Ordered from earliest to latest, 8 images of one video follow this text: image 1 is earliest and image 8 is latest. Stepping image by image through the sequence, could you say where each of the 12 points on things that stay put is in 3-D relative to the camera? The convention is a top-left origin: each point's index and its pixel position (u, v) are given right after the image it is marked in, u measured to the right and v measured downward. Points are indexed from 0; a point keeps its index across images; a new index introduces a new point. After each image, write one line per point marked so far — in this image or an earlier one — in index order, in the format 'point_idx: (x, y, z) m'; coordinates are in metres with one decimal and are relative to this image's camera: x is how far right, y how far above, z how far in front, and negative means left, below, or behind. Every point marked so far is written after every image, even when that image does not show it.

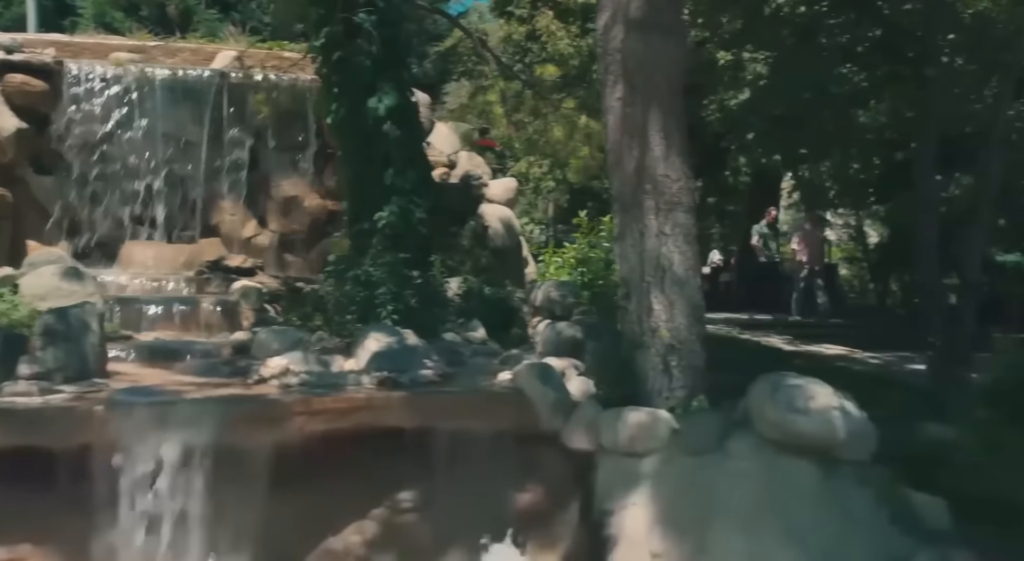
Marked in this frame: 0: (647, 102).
0: (+0.9, +1.2, +6.3) m
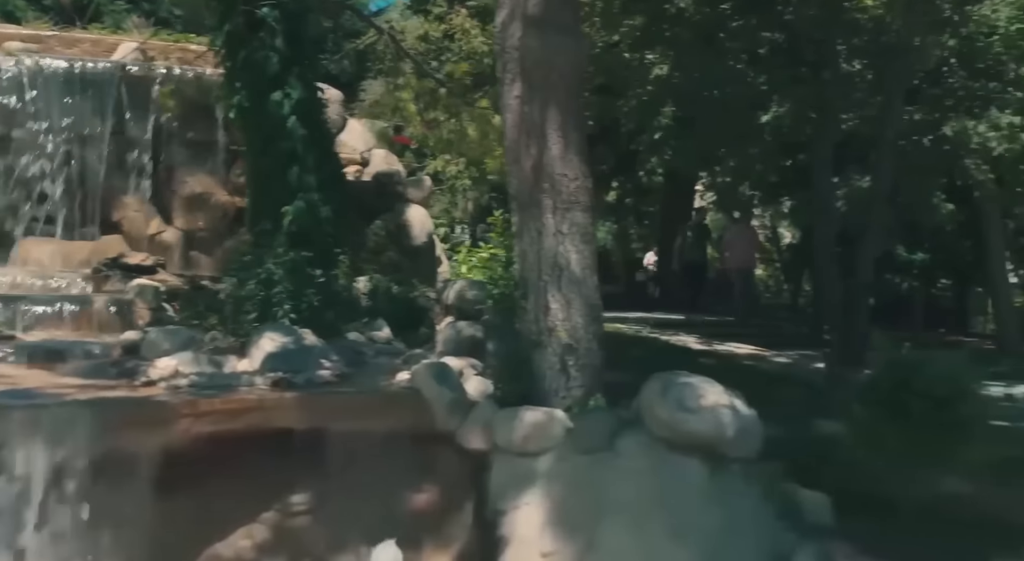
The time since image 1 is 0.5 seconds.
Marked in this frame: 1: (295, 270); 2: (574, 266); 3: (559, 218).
0: (+0.2, +1.2, +6.3) m
1: (-2.0, +0.1, +8.6) m
2: (+0.4, +0.1, +6.3) m
3: (+0.3, +0.4, +6.3) m
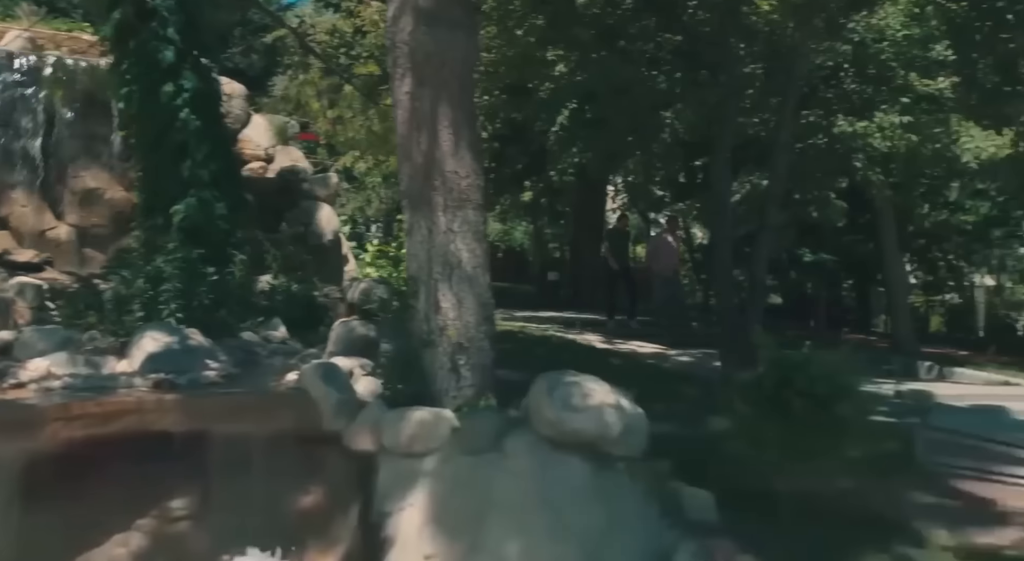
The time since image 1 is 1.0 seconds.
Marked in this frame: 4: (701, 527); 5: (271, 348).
0: (-0.5, +1.2, +6.2) m
1: (-2.9, +0.1, +8.3) m
2: (-0.3, +0.1, +6.2) m
3: (-0.4, +0.4, +6.2) m
4: (+1.1, -1.5, +5.5) m
5: (-2.1, -0.6, +8.2) m
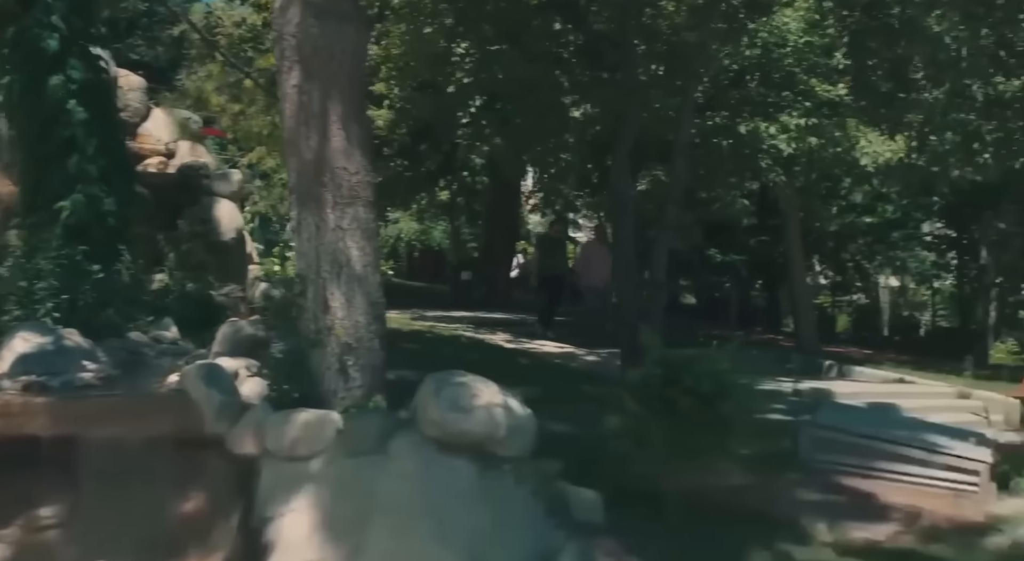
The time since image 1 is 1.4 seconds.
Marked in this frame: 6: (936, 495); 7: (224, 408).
0: (-1.2, +1.2, +6.0) m
1: (-3.8, +0.1, +8.0) m
2: (-1.0, +0.1, +6.1) m
3: (-1.1, +0.4, +6.1) m
4: (+0.5, -1.4, +5.4) m
5: (-3.0, -0.6, +7.9) m
6: (+2.7, -1.4, +6.0) m
7: (-1.8, -0.8, +5.7) m
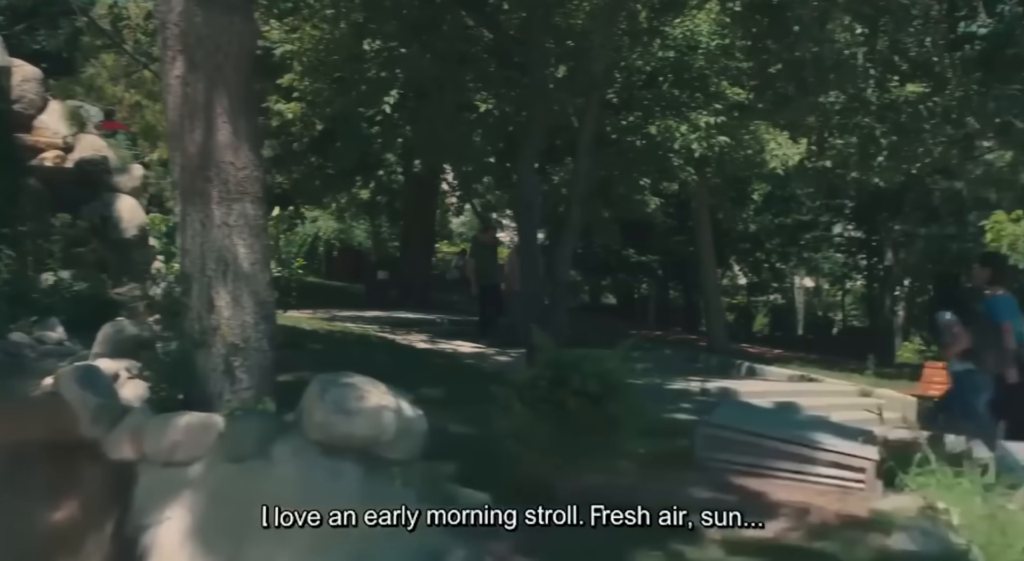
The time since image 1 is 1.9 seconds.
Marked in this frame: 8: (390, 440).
0: (-1.9, +1.2, +5.8) m
1: (-4.6, +0.1, +7.6) m
2: (-1.7, +0.1, +5.9) m
3: (-1.8, +0.5, +5.9) m
4: (-0.2, -1.4, +5.4) m
5: (-3.8, -0.6, +7.5) m
6: (+2.0, -1.4, +6.1) m
7: (-2.4, -0.8, +5.4) m
8: (-0.7, -0.9, +5.1) m
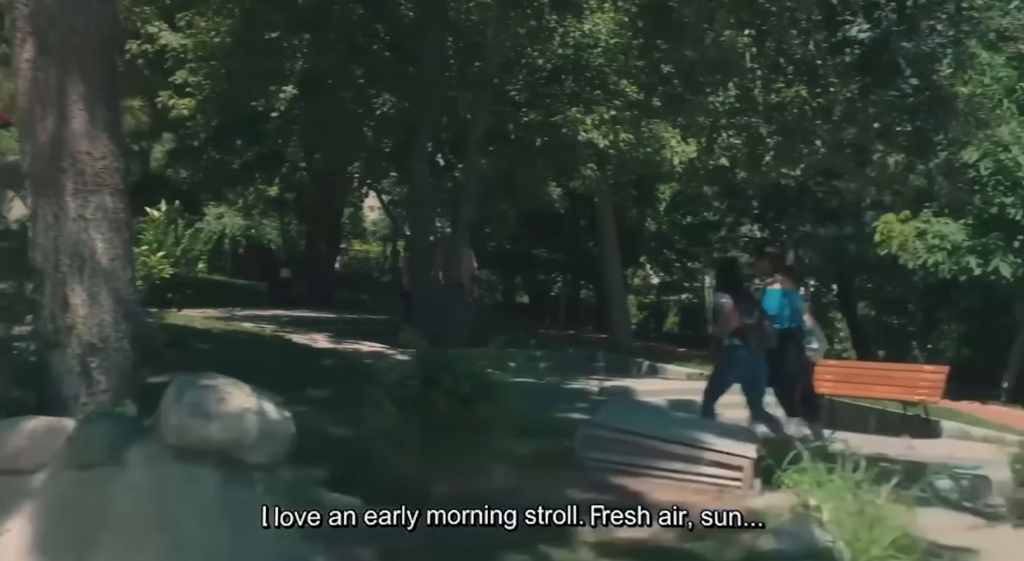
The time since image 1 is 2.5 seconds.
0: (-2.6, +1.3, +5.5) m
1: (-5.5, +0.2, +7.0) m
2: (-2.5, +0.1, +5.6) m
3: (-2.6, +0.5, +5.6) m
4: (-0.9, -1.4, +5.2) m
5: (-4.7, -0.5, +7.1) m
6: (+1.2, -1.4, +6.1) m
7: (-3.2, -0.7, +5.1) m
8: (-1.4, -0.9, +4.8) m
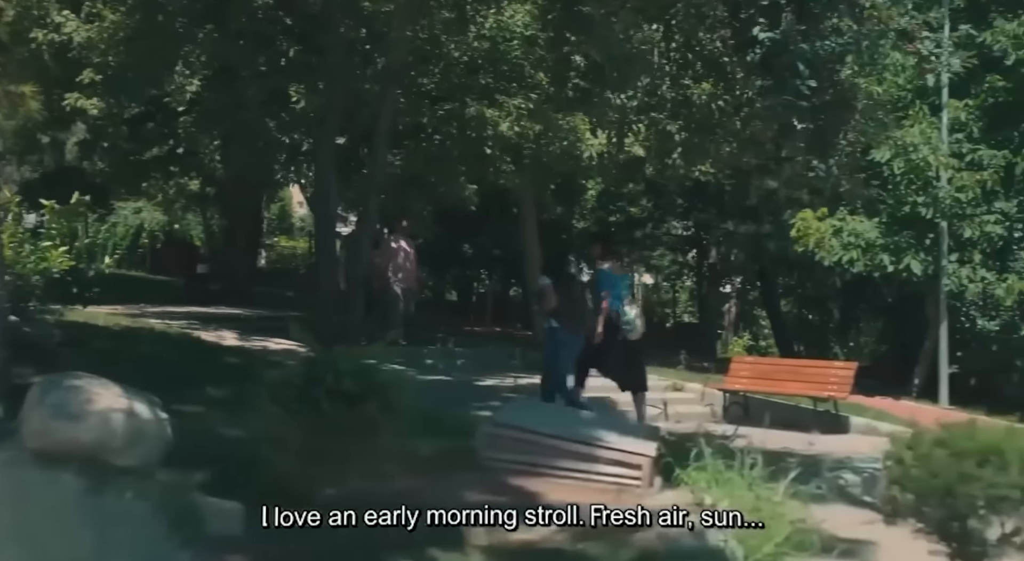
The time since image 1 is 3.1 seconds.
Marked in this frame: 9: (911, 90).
0: (-3.3, +1.3, +5.1) m
1: (-6.2, +0.2, +6.4) m
2: (-3.1, +0.2, +5.2) m
3: (-3.2, +0.5, +5.2) m
4: (-1.5, -1.4, +4.9) m
5: (-5.4, -0.5, +6.6) m
6: (+0.6, -1.4, +6.0) m
7: (-3.8, -0.7, +4.7) m
8: (-2.0, -0.8, +4.6) m
9: (+5.9, +2.8, +13.8) m
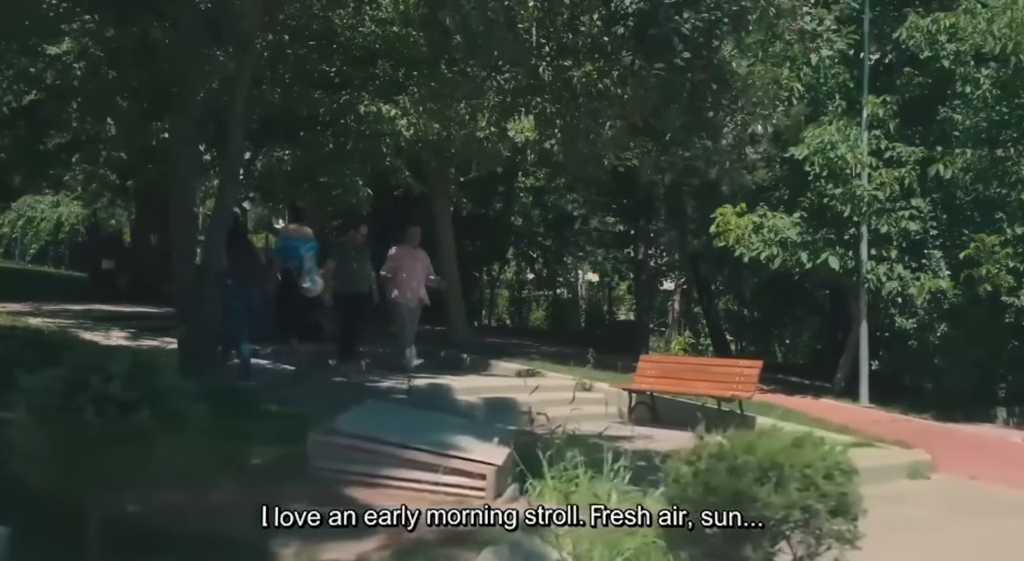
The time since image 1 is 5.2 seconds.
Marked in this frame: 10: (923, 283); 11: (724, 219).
0: (-4.2, +1.3, +4.5) m
1: (-7.2, +0.3, +5.7) m
2: (-4.1, +0.2, +4.6) m
3: (-4.2, +0.6, +4.6) m
4: (-2.5, -1.4, +4.4) m
5: (-6.4, -0.5, +5.8) m
6: (-0.4, -1.3, +5.5) m
7: (-4.7, -0.7, +4.0) m
8: (-2.9, -0.8, +4.0) m
9: (+4.6, +2.9, +13.5) m
10: (+5.6, 0.0, +12.6) m
11: (+3.2, +0.9, +13.9) m
